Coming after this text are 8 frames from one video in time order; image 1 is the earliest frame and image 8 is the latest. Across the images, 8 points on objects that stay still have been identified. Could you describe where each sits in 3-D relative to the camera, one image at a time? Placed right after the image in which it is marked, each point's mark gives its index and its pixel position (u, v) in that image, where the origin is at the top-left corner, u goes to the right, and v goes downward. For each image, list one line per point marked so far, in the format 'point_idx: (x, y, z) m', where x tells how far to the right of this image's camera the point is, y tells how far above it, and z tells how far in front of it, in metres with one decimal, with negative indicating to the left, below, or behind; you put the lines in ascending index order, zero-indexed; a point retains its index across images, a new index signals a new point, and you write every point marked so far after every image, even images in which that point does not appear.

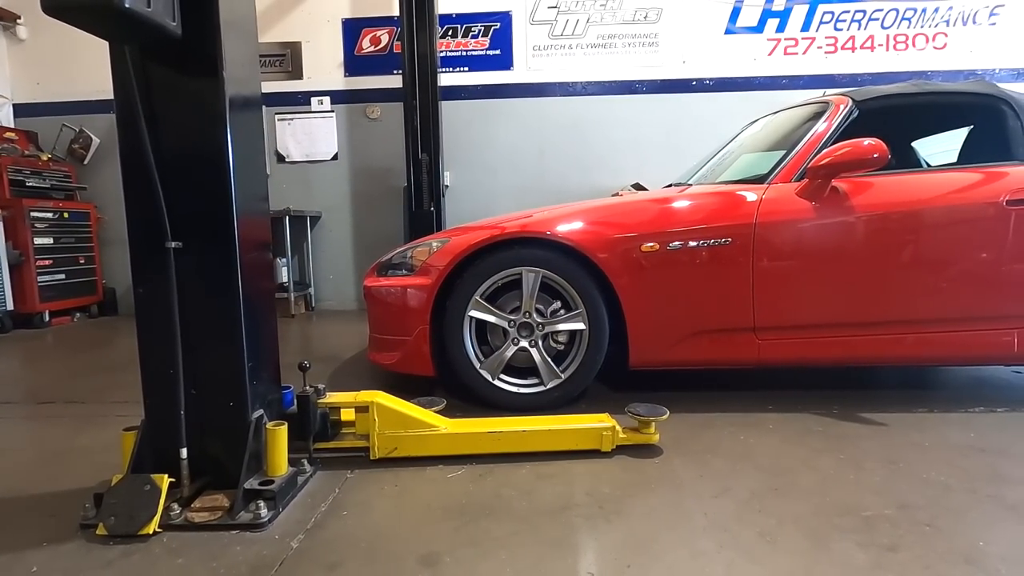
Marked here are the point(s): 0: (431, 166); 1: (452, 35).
0: (-0.8, +1.2, +5.4) m
1: (-0.7, +2.8, +5.8) m
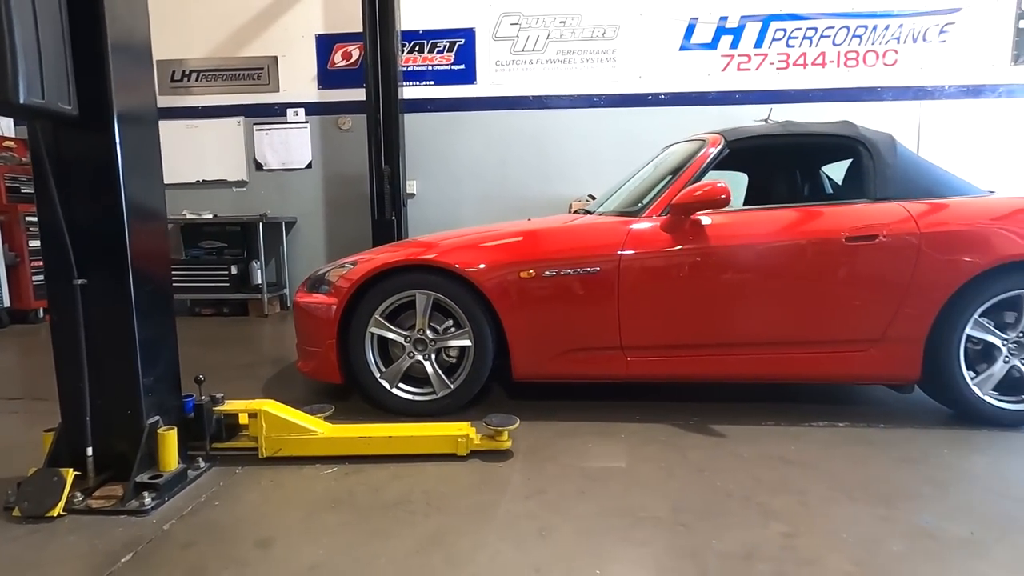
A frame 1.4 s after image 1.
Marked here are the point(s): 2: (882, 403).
0: (-1.3, +1.2, +5.7) m
1: (-1.1, +2.7, +6.1) m
2: (+2.1, -0.6, +2.9) m
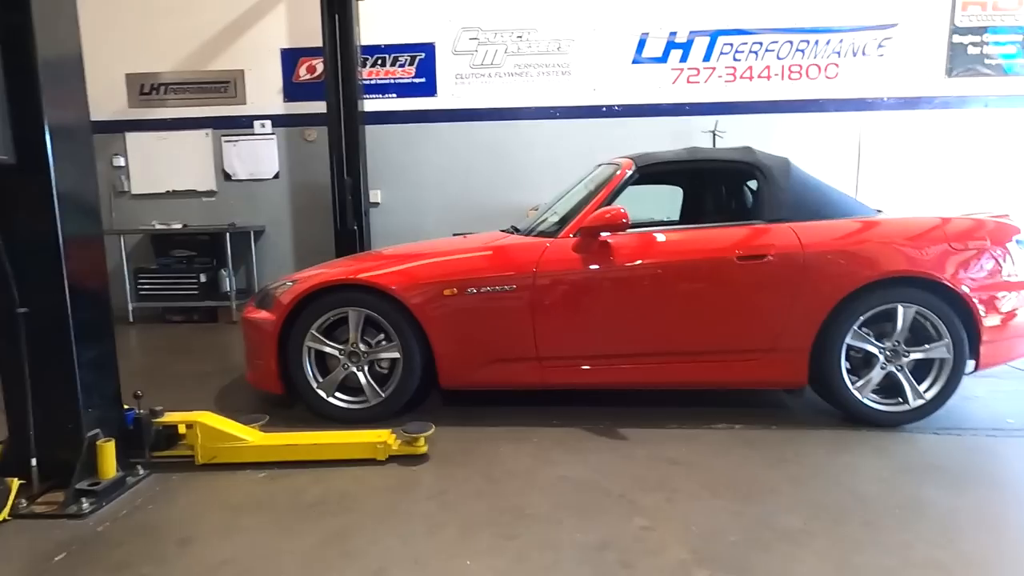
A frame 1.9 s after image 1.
0: (-1.8, +1.1, +5.9) m
1: (-1.6, +2.7, +6.3) m
2: (+1.6, -0.7, +3.2) m
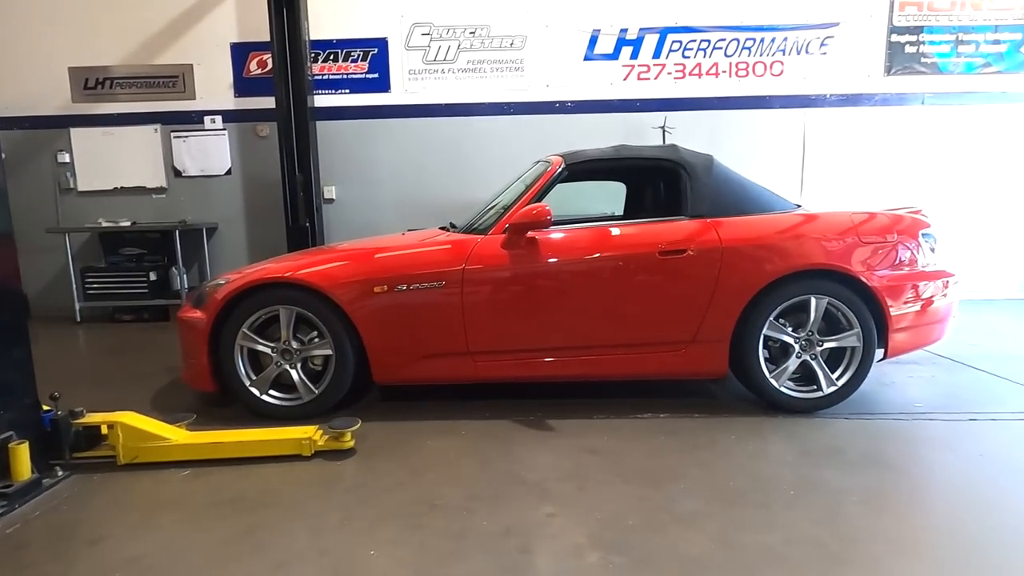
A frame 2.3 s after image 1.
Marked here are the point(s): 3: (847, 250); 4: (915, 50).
0: (-2.3, +1.1, +5.9) m
1: (-2.1, +2.7, +6.3) m
2: (+1.2, -0.7, +3.3) m
3: (+1.9, +0.2, +3.0) m
4: (+4.6, +2.7, +6.1) m
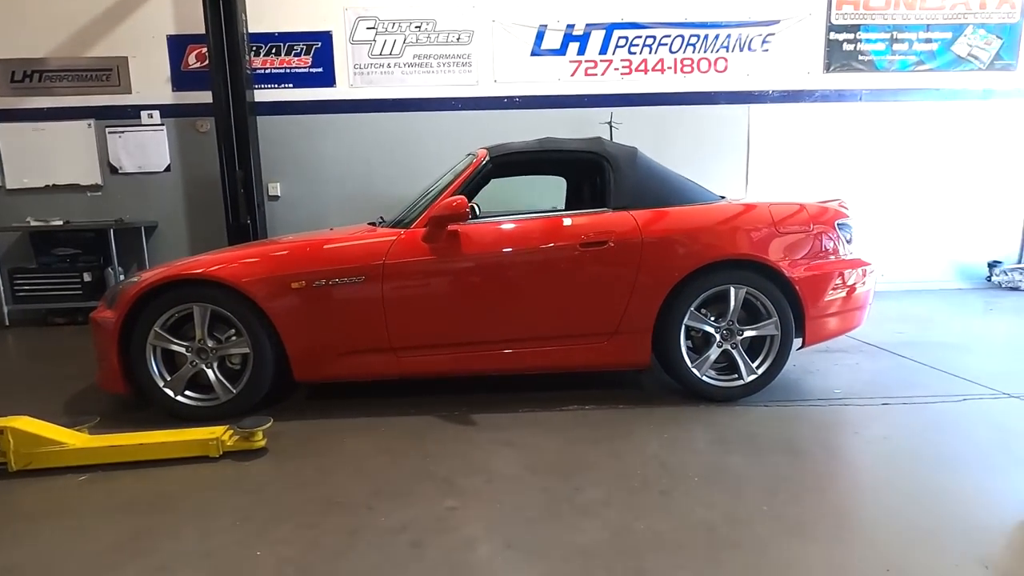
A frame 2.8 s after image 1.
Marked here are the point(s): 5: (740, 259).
0: (-2.9, +1.2, +5.7) m
1: (-2.7, +2.7, +6.1) m
2: (+0.8, -0.6, +3.3) m
3: (+1.5, +0.3, +3.0) m
4: (+4.0, +2.8, +6.3) m
5: (+1.3, +0.2, +3.0) m
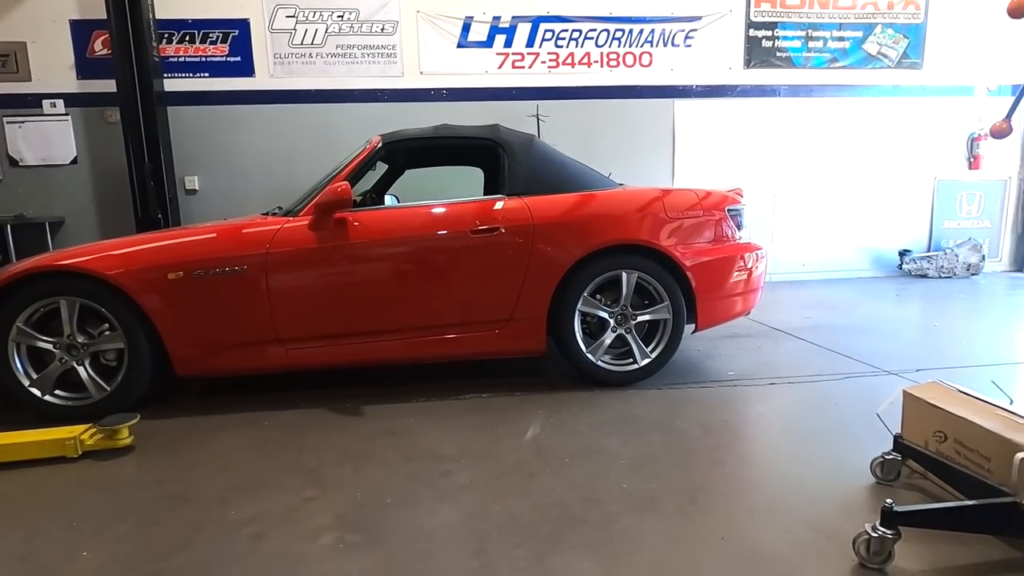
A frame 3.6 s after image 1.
0: (-3.7, +1.2, +5.5) m
1: (-3.6, +2.7, +5.9) m
2: (+0.2, -0.5, +3.3) m
3: (+0.9, +0.4, +3.1) m
4: (+3.2, +3.0, +6.5) m
5: (+0.7, +0.2, +3.1) m
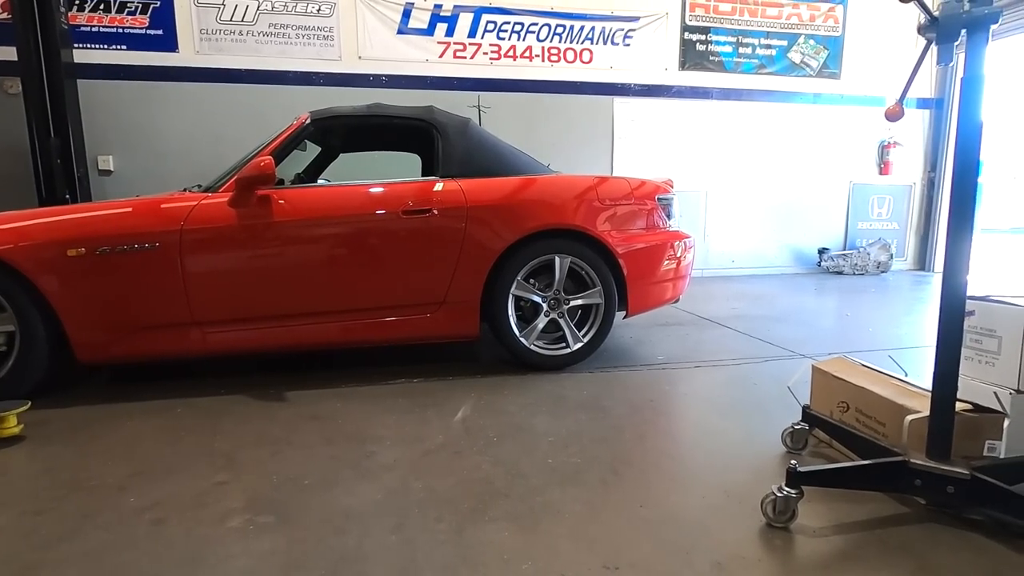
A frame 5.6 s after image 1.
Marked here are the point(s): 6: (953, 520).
0: (-4.2, +1.3, +5.1) m
1: (-4.2, +2.9, +5.5) m
2: (-0.2, -0.4, +3.3) m
3: (+0.5, +0.4, +3.1) m
4: (+2.4, +3.0, +6.8) m
5: (+0.3, +0.3, +3.1) m
6: (+1.4, -0.7, +1.7) m
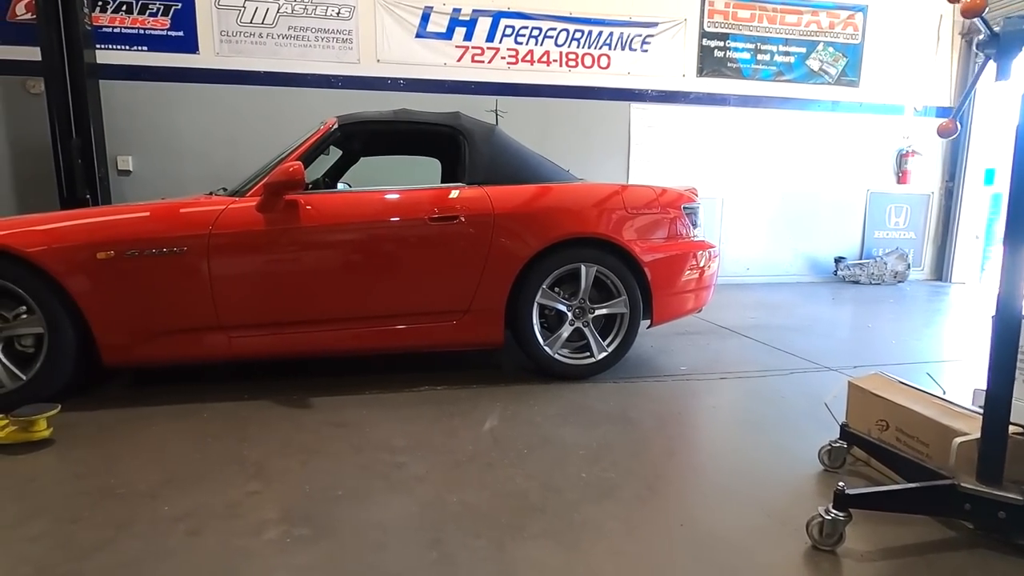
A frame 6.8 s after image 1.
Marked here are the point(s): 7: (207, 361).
0: (-4.1, +1.3, +5.1) m
1: (-4.0, +2.9, +5.5) m
2: (-0.1, -0.5, +3.3) m
3: (+0.6, +0.4, +3.1) m
4: (+2.7, +2.9, +6.7) m
5: (+0.5, +0.3, +3.1) m
6: (+1.5, -0.8, +1.6) m
7: (-1.6, -0.4, +2.8) m
